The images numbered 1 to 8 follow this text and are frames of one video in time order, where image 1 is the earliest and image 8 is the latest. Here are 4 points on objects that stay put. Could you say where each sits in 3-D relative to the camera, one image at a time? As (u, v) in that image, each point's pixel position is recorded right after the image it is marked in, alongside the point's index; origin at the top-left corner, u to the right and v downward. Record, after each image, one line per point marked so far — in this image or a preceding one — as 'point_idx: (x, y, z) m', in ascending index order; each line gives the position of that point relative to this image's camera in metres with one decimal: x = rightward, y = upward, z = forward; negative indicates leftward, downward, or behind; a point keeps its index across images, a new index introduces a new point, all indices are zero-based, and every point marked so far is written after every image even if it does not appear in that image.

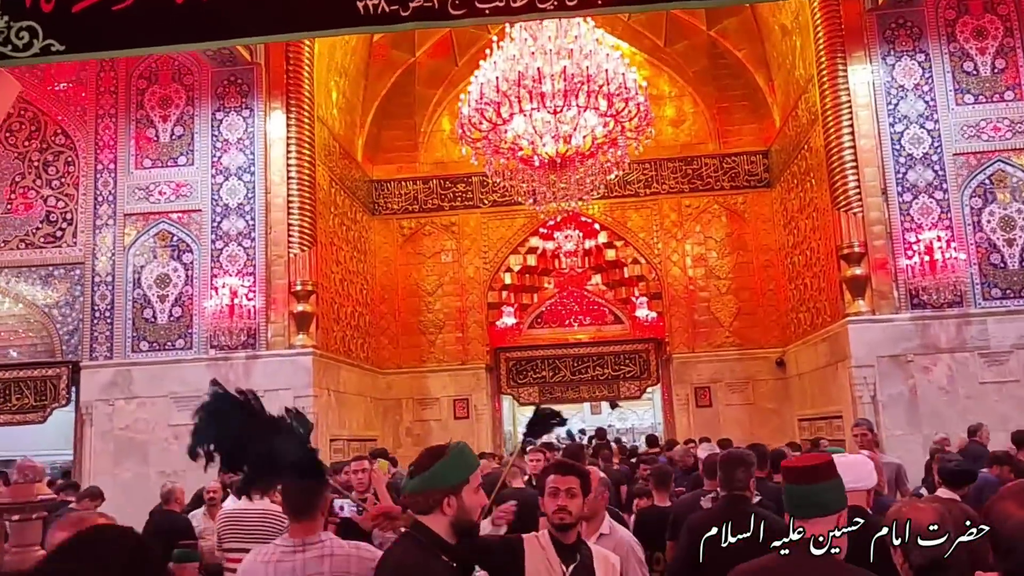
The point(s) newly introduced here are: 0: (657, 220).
0: (+1.8, +0.8, +10.8) m
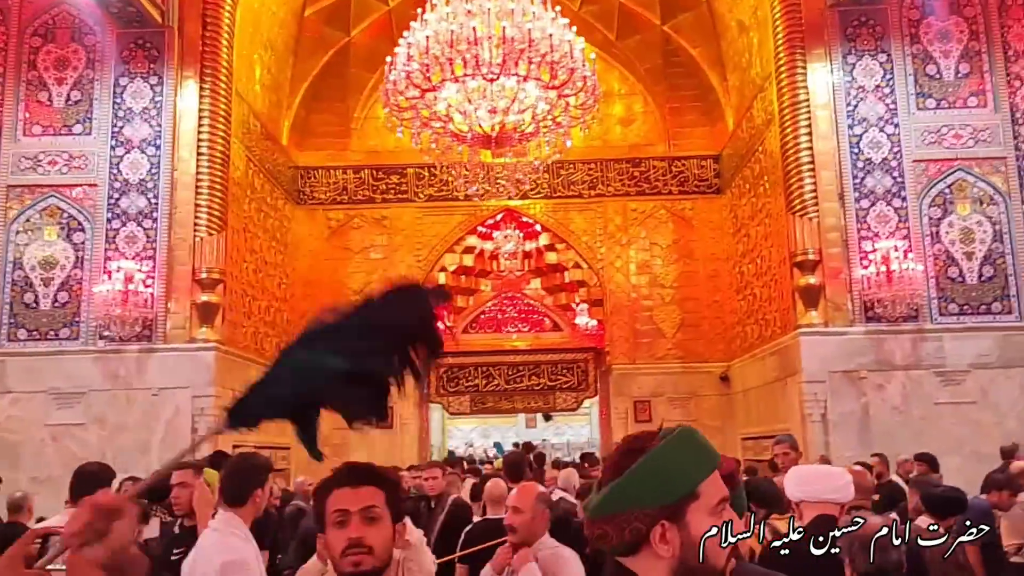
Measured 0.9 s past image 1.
0: (+1.0, +0.8, +10.2) m
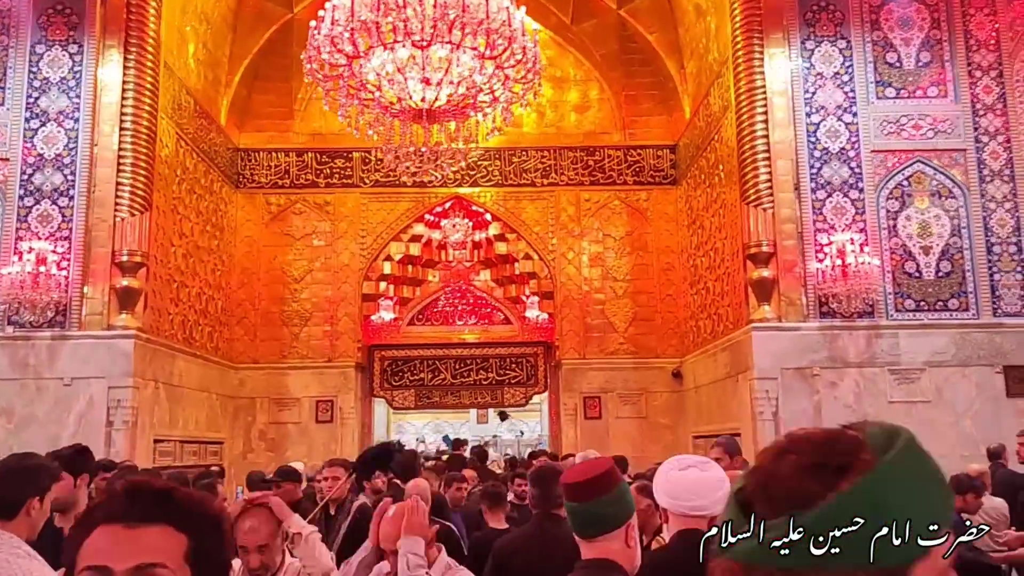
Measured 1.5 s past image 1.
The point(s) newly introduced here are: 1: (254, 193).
0: (+0.5, +0.8, +9.8) m
1: (-2.9, +1.1, +9.7) m
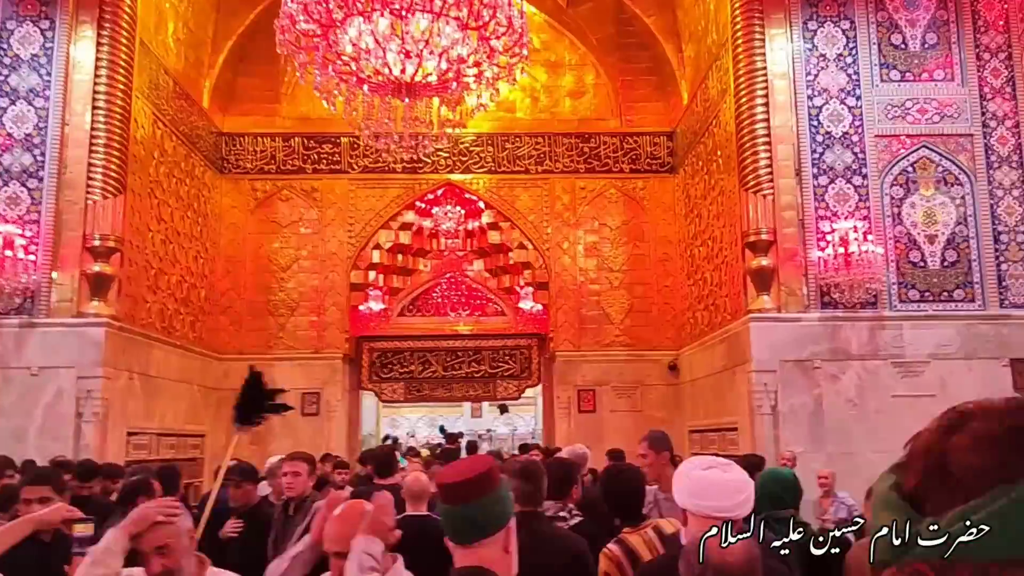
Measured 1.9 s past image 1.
0: (+0.4, +0.9, +9.6) m
1: (-2.9, +1.2, +9.5) m
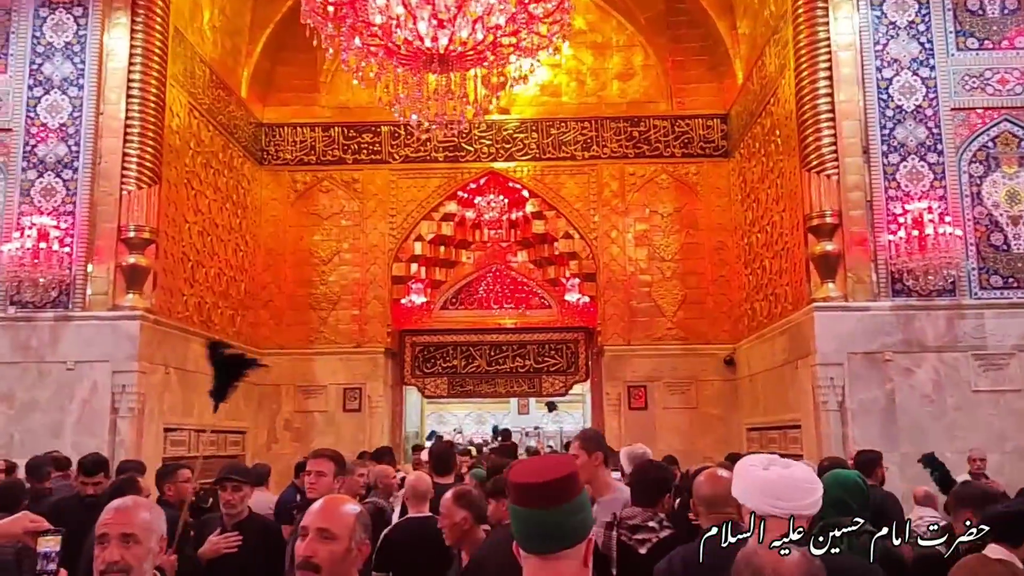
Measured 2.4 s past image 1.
0: (+0.9, +1.0, +9.2) m
1: (-2.5, +1.2, +9.3) m
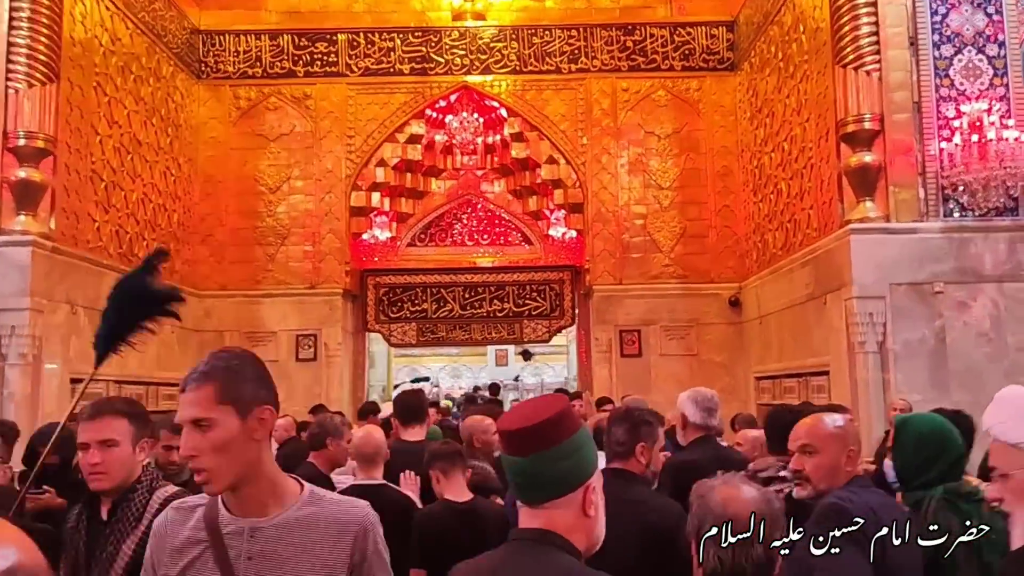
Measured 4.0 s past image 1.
0: (+0.6, +1.7, +8.0) m
1: (-2.7, +1.9, +8.0) m
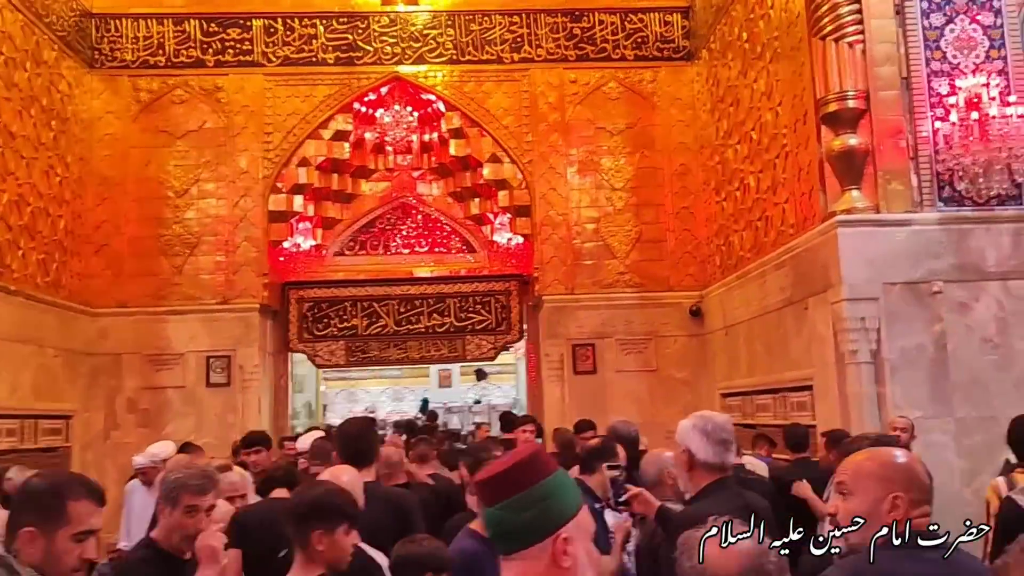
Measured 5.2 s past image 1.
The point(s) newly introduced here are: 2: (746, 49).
0: (+0.1, +1.6, +7.3) m
1: (-3.2, +1.7, +7.1) m
2: (+1.6, +1.6, +6.1) m
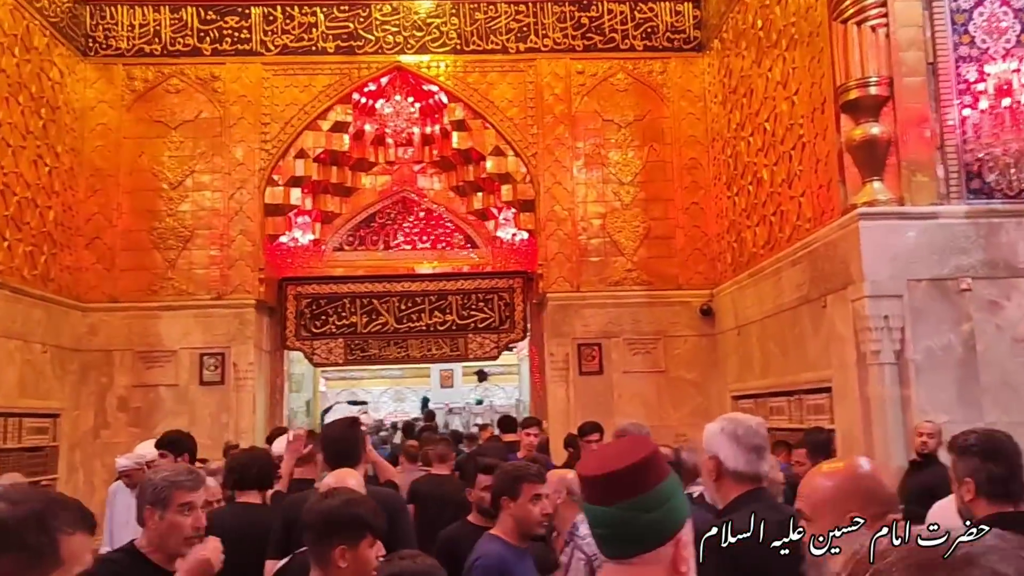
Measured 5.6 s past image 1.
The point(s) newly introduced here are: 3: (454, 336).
0: (+0.2, +1.6, +7.1) m
1: (-3.2, +1.8, +6.9) m
2: (+1.6, +1.6, +5.8) m
3: (-0.5, -0.4, +7.2) m
